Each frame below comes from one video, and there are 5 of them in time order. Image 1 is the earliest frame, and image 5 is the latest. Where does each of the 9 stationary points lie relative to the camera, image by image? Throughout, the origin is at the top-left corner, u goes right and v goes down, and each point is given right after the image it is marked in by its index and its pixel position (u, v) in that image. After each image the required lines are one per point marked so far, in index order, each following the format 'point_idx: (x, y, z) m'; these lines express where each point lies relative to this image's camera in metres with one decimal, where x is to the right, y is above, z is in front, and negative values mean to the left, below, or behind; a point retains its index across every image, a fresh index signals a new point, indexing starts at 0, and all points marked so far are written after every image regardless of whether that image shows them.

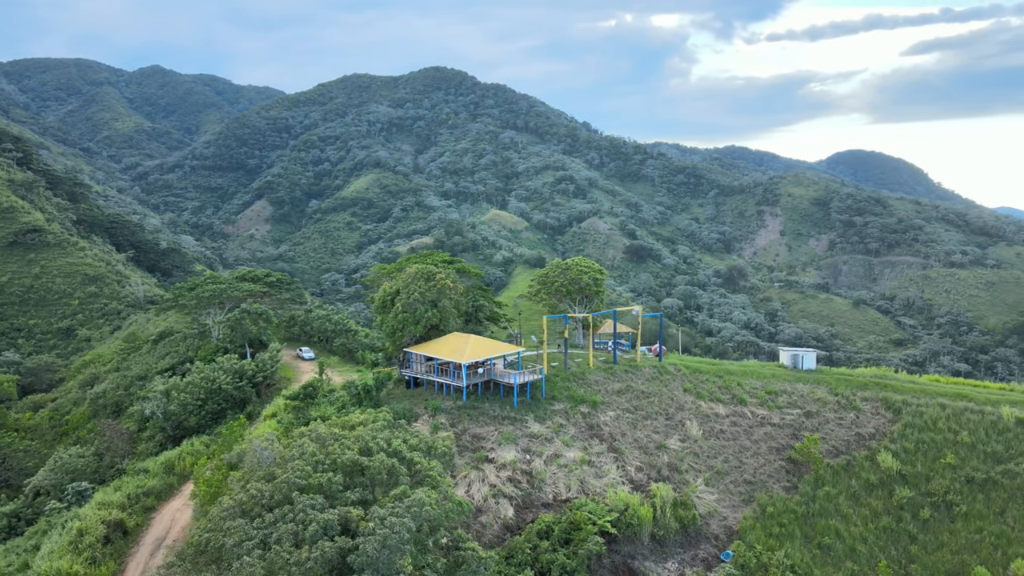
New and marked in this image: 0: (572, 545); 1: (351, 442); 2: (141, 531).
0: (+1.5, -6.3, +13.4) m
1: (-2.9, -2.9, +10.5) m
2: (-12.1, -7.9, +17.9) m
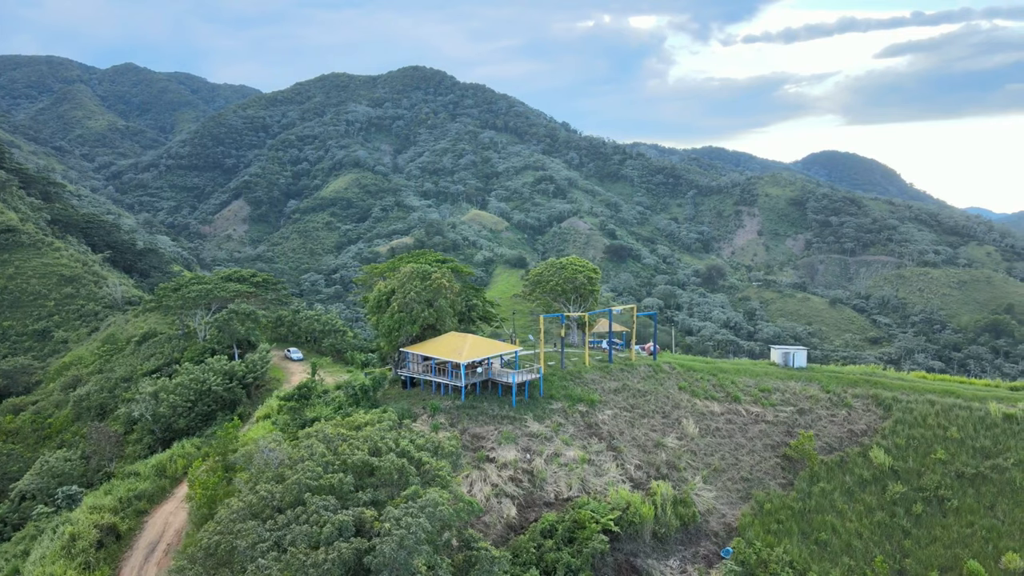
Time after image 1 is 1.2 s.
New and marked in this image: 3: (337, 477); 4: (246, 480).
0: (+1.6, -6.2, +13.4) m
1: (-2.8, -2.9, +10.4) m
2: (-12.1, -7.9, +17.6) m
3: (-2.8, -3.2, +9.1) m
4: (-4.7, -3.5, +10.0) m
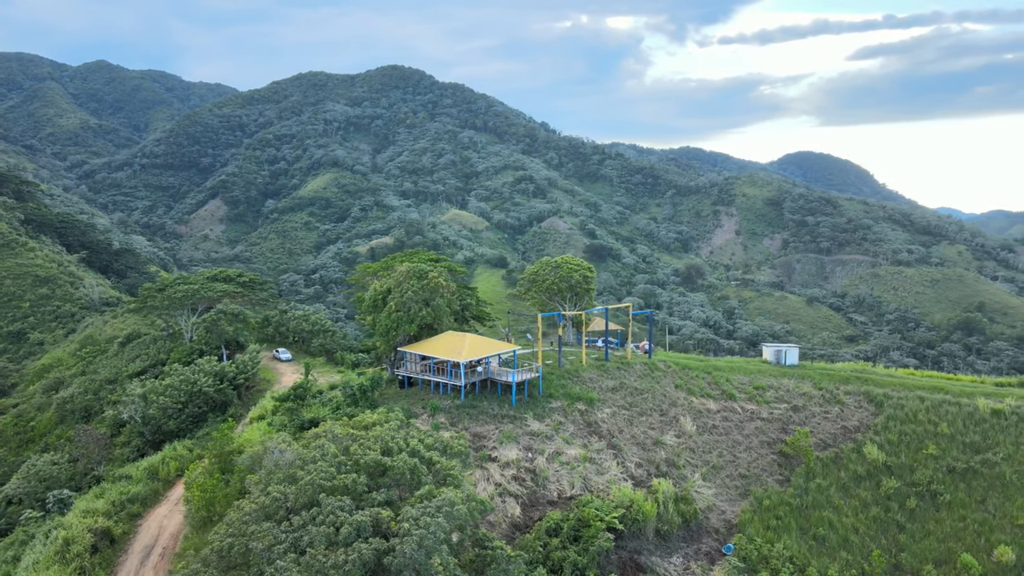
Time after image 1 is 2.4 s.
0: (+1.7, -6.2, +13.4) m
1: (-2.6, -2.9, +10.3) m
2: (-12.1, -7.9, +17.3) m
3: (-2.6, -3.1, +9.0) m
4: (-4.6, -3.5, +9.8) m
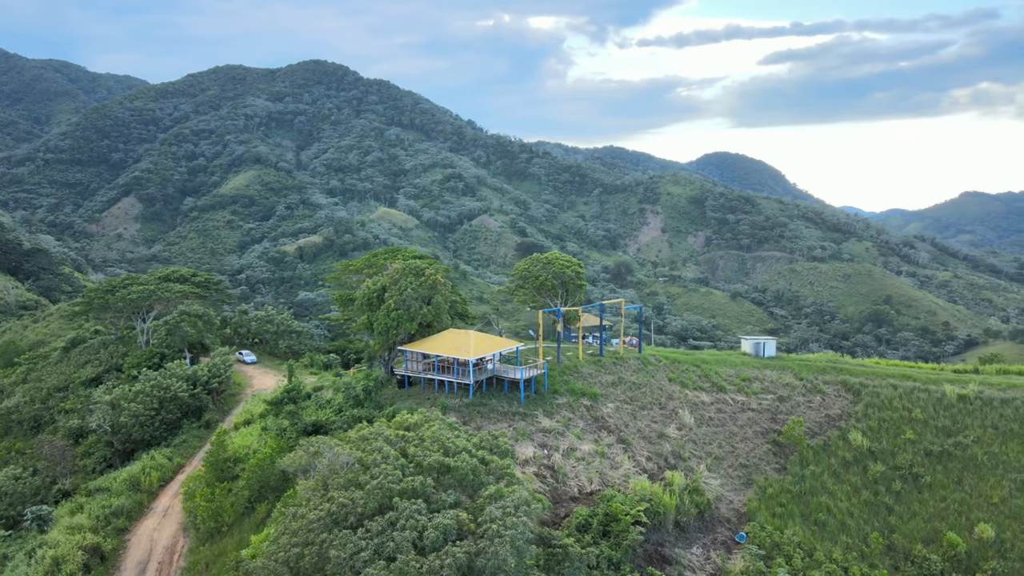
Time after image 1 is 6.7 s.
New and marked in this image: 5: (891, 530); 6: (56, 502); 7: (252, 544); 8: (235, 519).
0: (+2.4, -6.1, +13.4) m
1: (-1.7, -2.8, +9.9) m
2: (-11.6, -7.9, +16.3) m
3: (-1.6, -3.1, +8.7) m
4: (-3.6, -3.4, +9.4) m
5: (+12.6, -8.0, +18.1) m
6: (-16.5, -7.8, +20.1) m
7: (-5.7, -5.6, +11.9) m
8: (-7.4, -6.1, +14.7) m
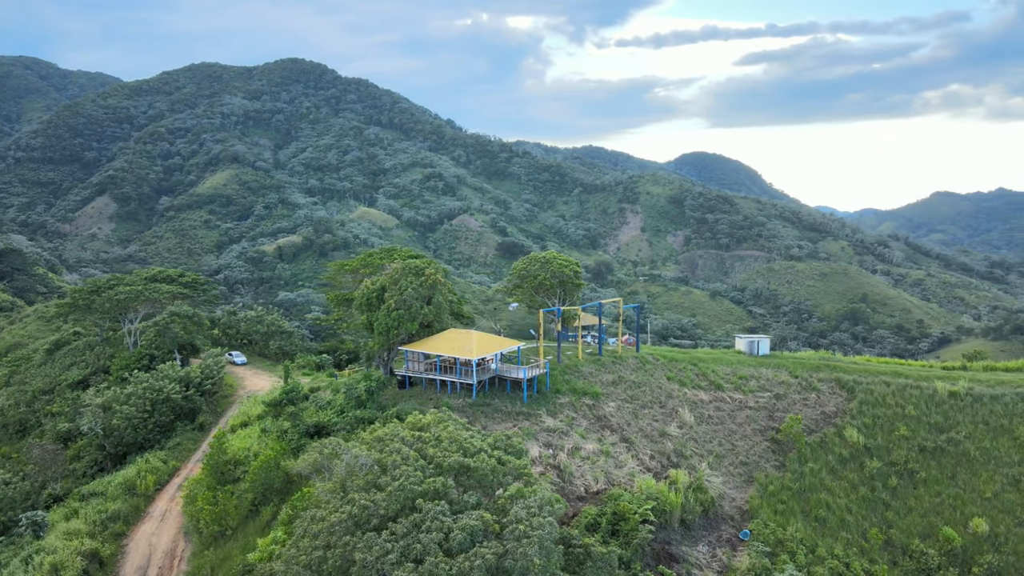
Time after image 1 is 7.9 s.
0: (+2.6, -6.0, +13.4) m
1: (-1.4, -2.8, +9.9) m
2: (-11.5, -7.9, +16.1) m
3: (-1.3, -3.1, +8.7) m
4: (-3.3, -3.4, +9.3) m
5: (+12.7, -7.9, +18.3) m
6: (-16.4, -7.8, +19.8) m
7: (-5.4, -5.6, +11.8) m
8: (-7.2, -6.2, +14.5) m
